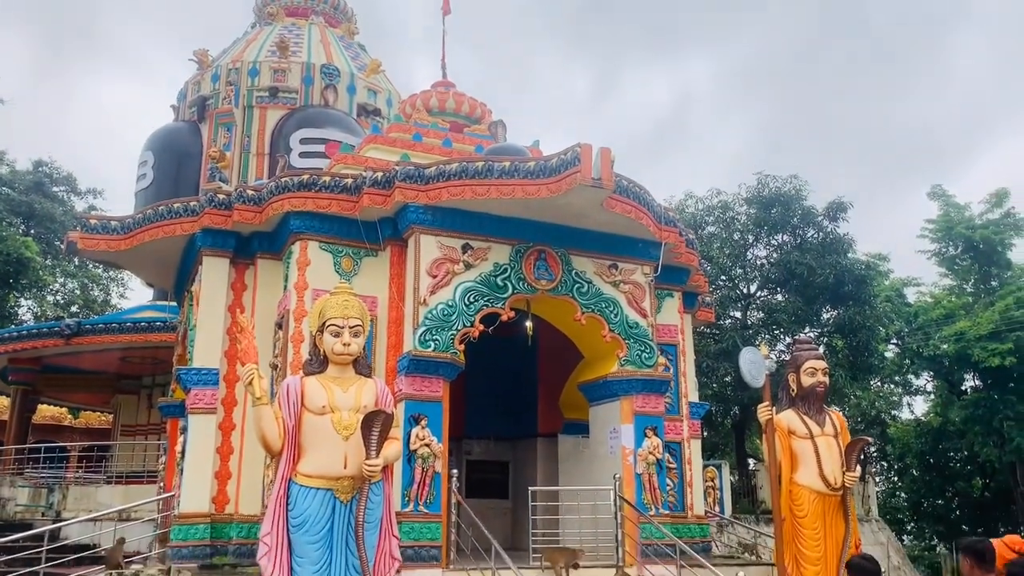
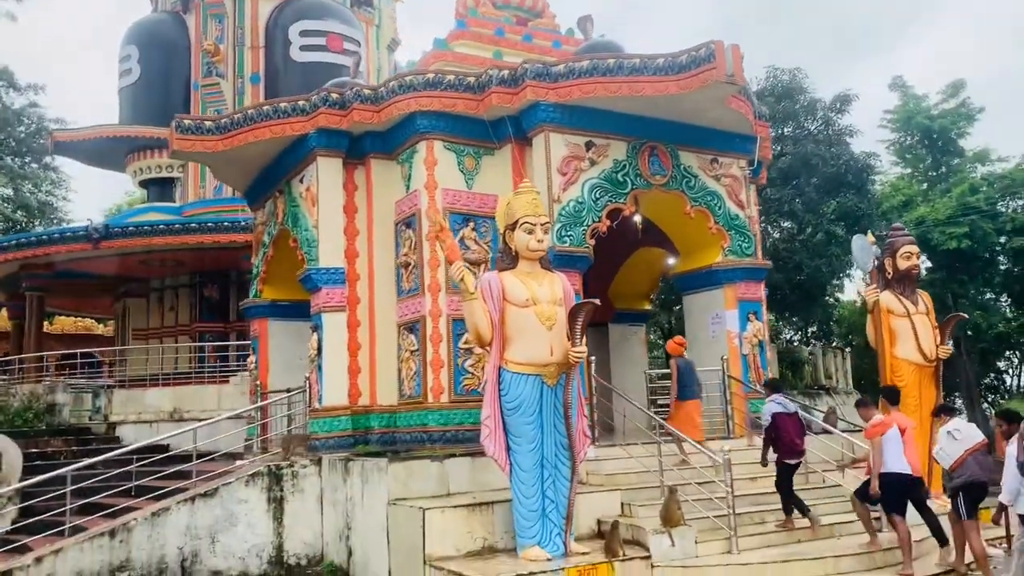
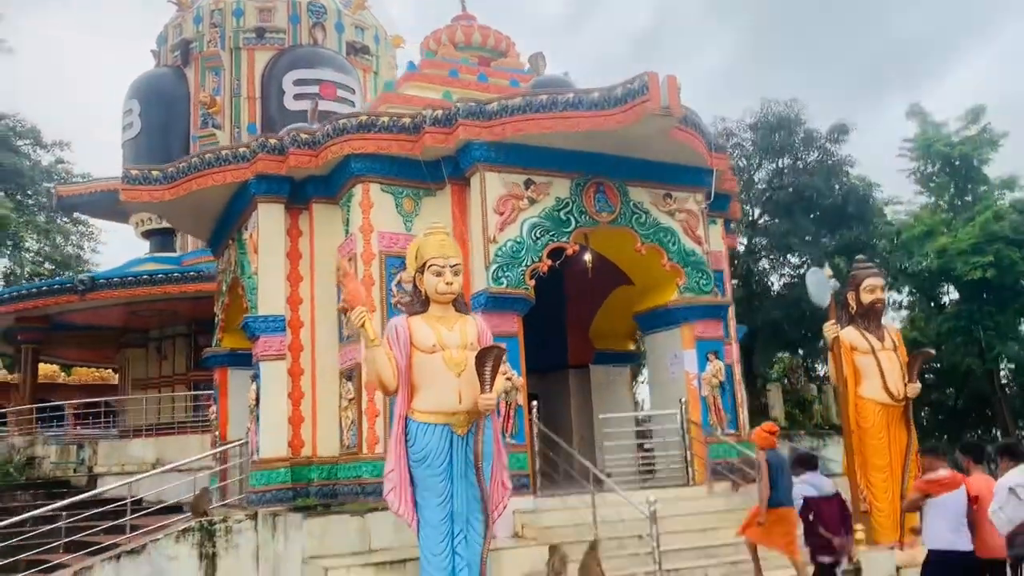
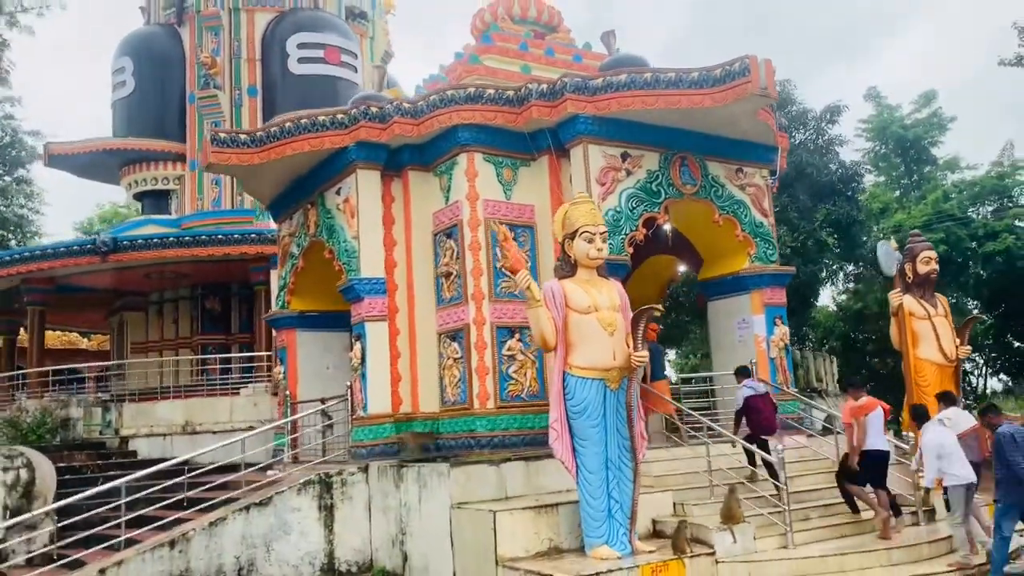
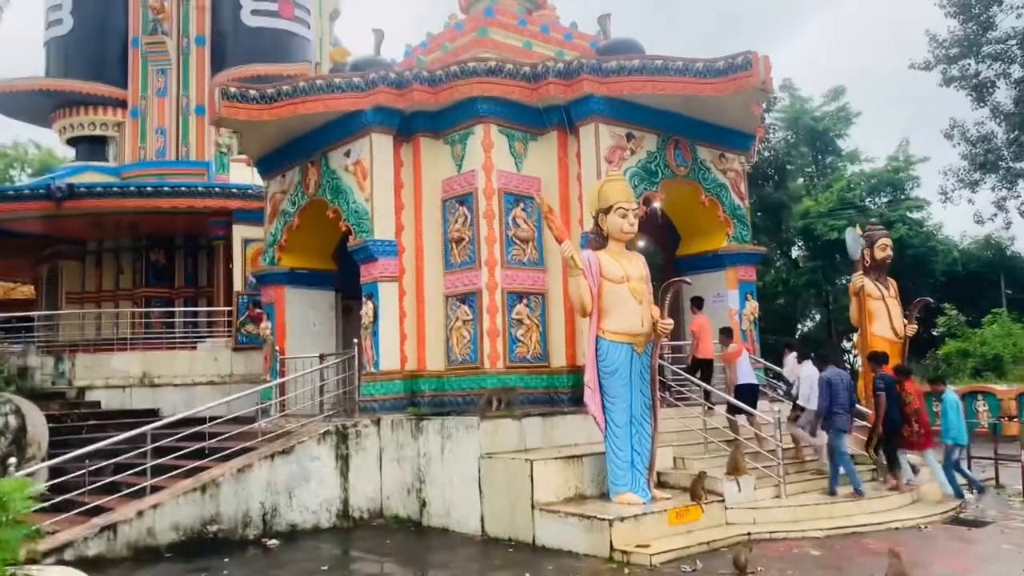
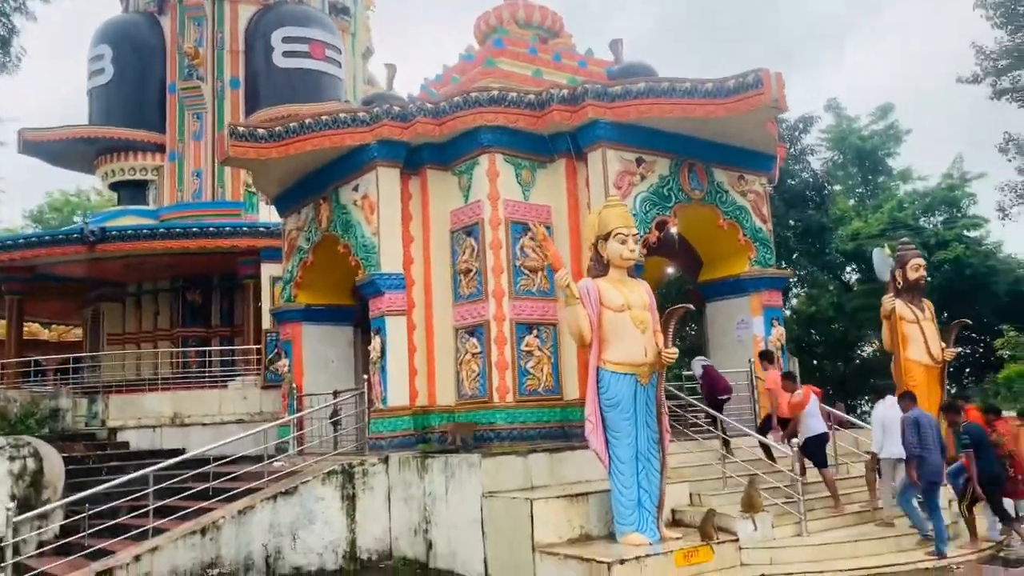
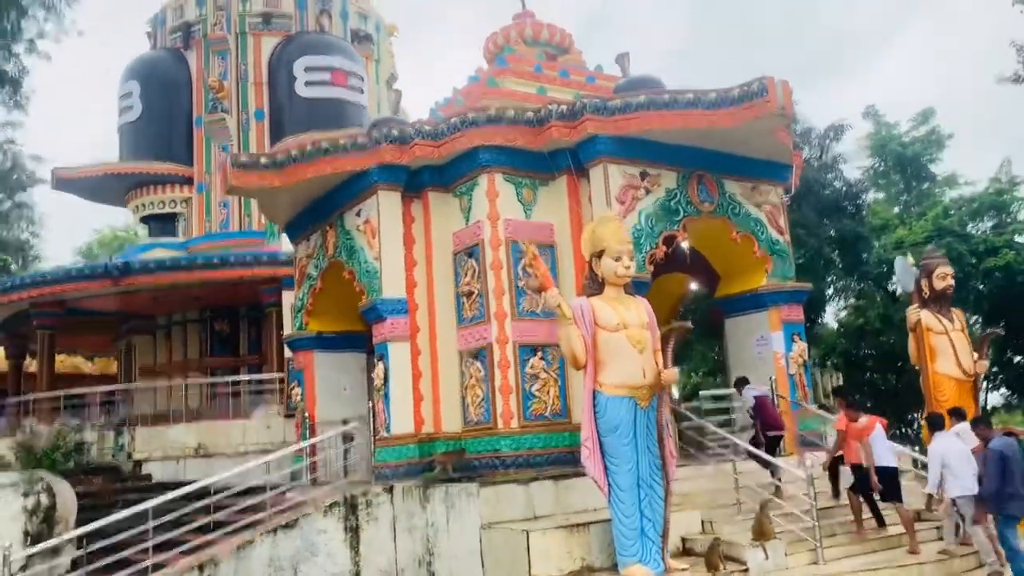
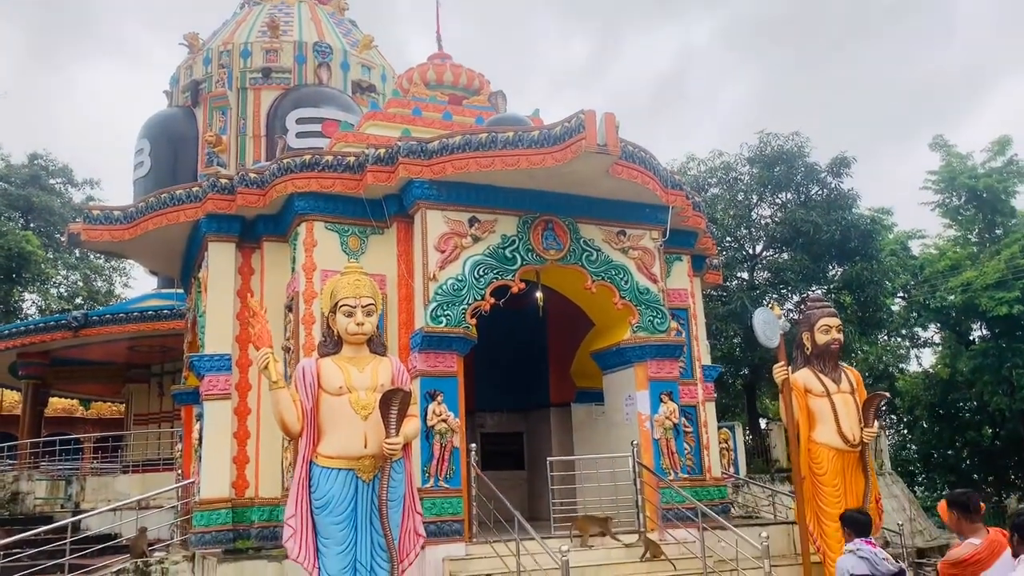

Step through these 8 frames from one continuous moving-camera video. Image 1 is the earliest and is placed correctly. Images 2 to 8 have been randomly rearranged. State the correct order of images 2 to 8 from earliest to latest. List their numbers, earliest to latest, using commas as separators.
8, 3, 2, 4, 7, 6, 5
